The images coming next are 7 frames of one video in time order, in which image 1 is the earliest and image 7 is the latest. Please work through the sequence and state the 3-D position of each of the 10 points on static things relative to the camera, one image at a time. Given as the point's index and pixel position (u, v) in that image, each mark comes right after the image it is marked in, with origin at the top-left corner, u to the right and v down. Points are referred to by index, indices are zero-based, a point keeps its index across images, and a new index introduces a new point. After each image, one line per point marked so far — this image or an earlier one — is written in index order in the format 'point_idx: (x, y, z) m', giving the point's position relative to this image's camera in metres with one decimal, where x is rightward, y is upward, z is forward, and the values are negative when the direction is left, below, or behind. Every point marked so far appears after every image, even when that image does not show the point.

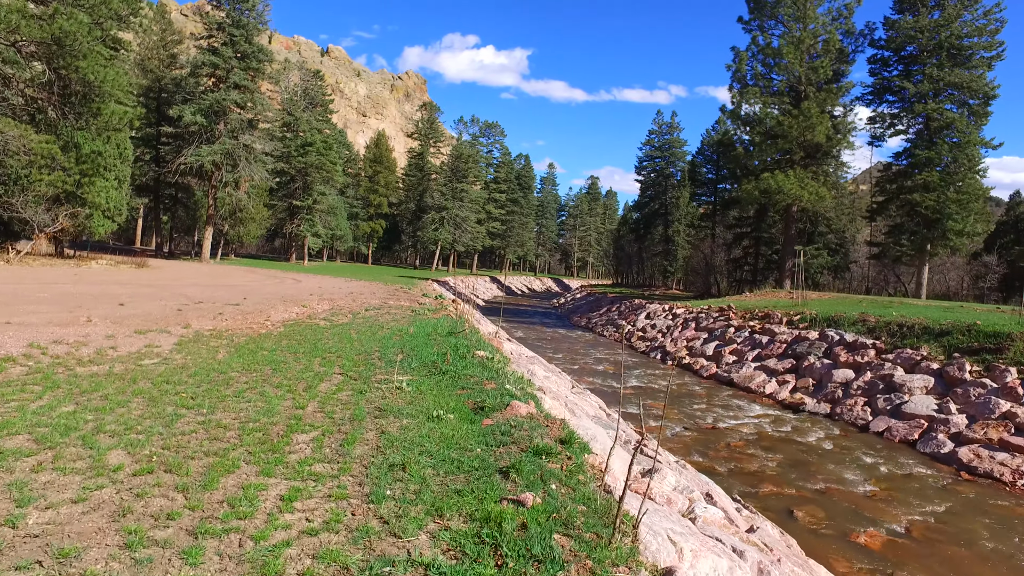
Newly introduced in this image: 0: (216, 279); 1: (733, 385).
0: (-10.4, +0.3, +18.5) m
1: (+6.8, -3.0, +16.2) m
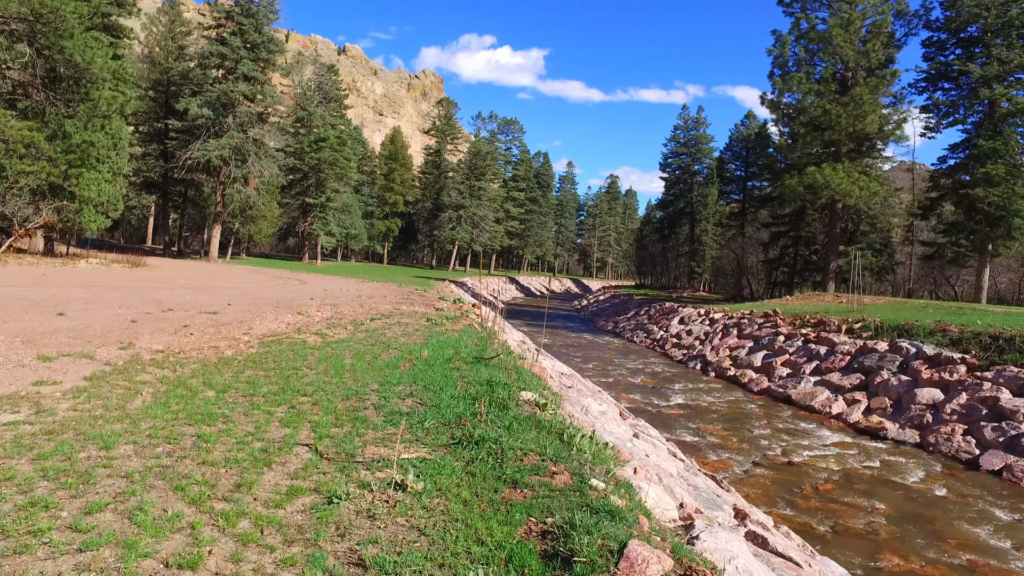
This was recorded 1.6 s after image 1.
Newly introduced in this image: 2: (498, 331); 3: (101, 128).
0: (-9.5, +0.3, +17.0) m
1: (+7.5, -3.1, +14.2) m
2: (-0.2, -1.0, +11.1) m
3: (-14.3, +5.6, +18.3) m
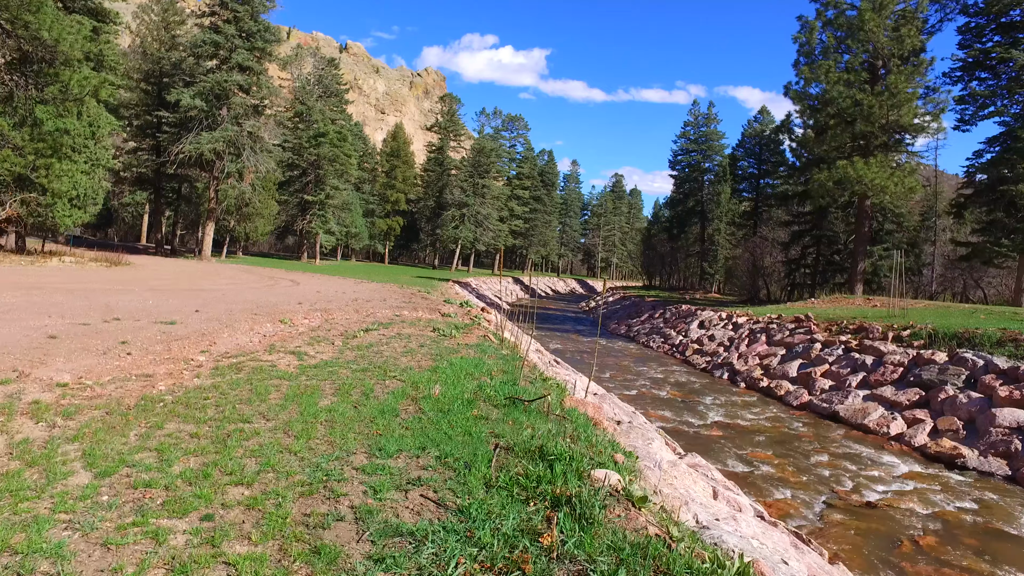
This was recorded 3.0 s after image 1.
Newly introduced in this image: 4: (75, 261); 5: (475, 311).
0: (-9.2, +0.2, +15.6) m
1: (+7.9, -3.2, +12.6) m
2: (+0.2, -1.1, +9.6) m
3: (-13.9, +5.6, +16.8) m
4: (-14.1, +0.9, +16.9) m
5: (-1.0, -0.7, +14.3) m
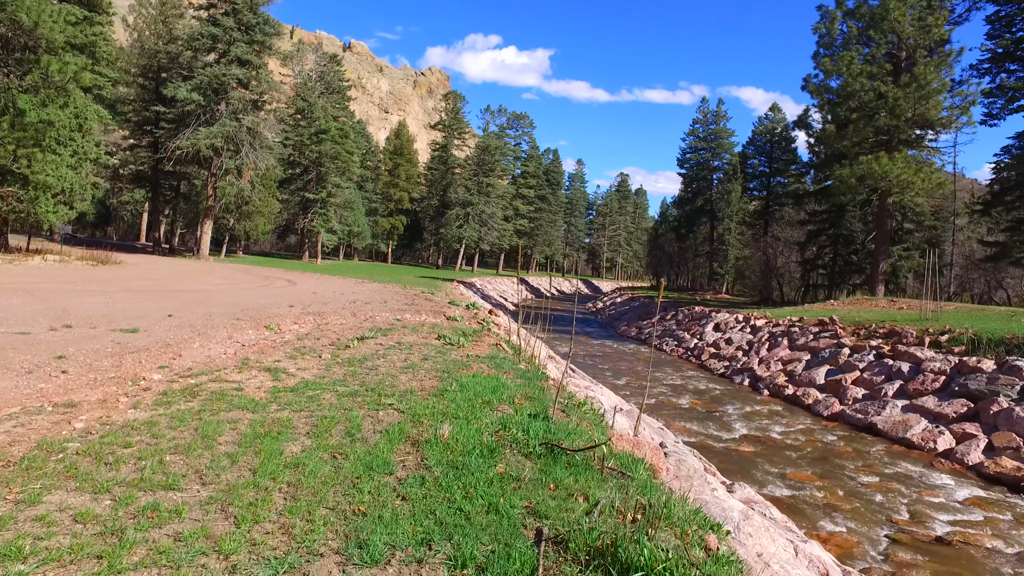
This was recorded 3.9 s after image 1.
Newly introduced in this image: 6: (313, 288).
0: (-8.9, +0.2, +14.7) m
1: (+8.1, -3.2, +11.6) m
2: (+0.4, -1.1, +8.6) m
3: (-13.7, +5.6, +15.9) m
4: (-13.8, +0.9, +16.0) m
5: (-0.8, -0.7, +13.4) m
6: (-5.7, 0.0, +15.0) m
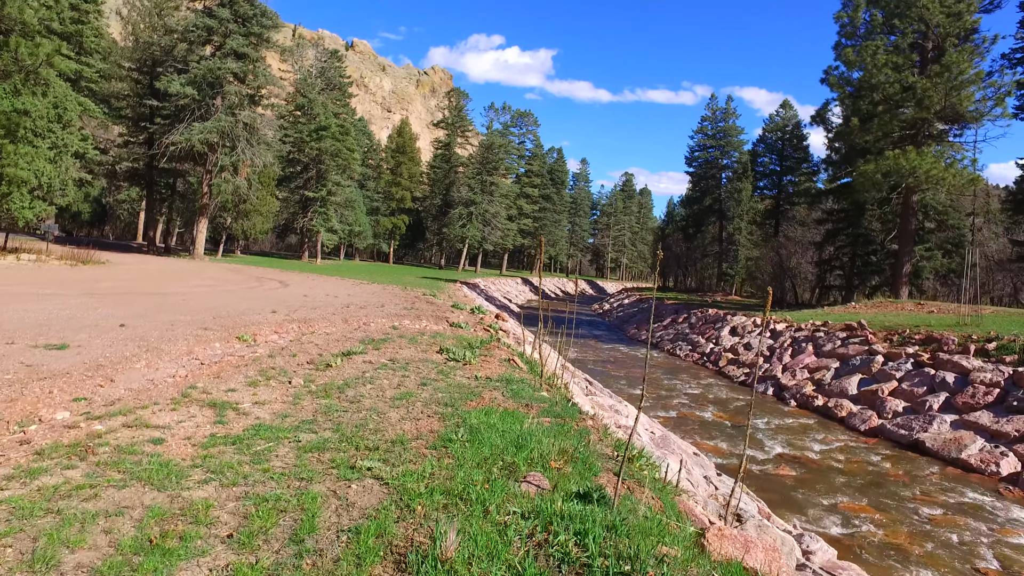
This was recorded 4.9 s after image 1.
0: (-8.7, +0.2, +13.6) m
1: (+8.3, -3.3, +10.5) m
2: (+0.5, -1.2, +7.5) m
3: (-13.4, +5.5, +14.9) m
4: (-13.6, +0.8, +15.0) m
5: (-0.6, -0.7, +12.3) m
6: (-5.5, -0.1, +13.9) m
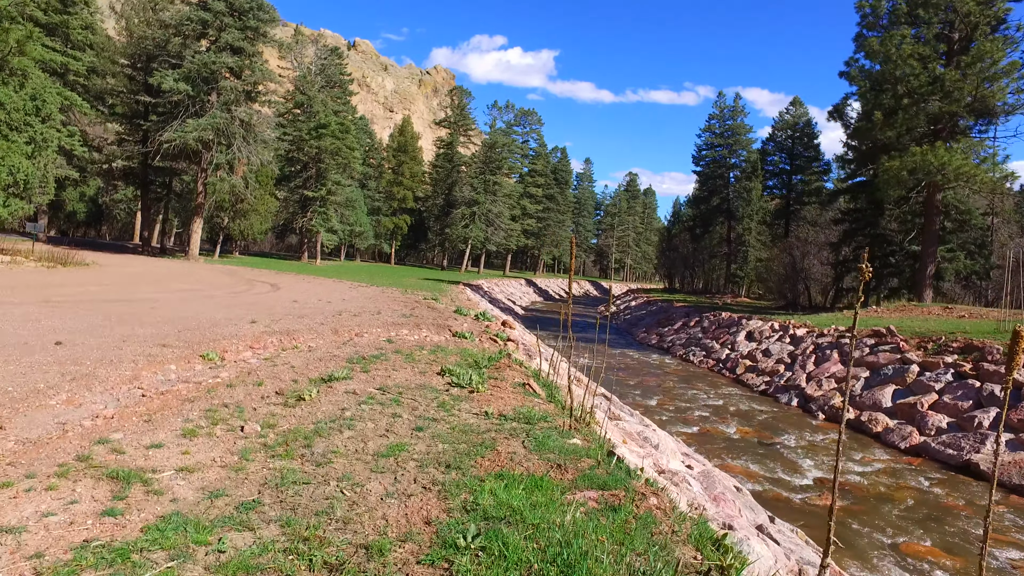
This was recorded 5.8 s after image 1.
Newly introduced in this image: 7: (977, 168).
0: (-8.5, +0.1, +12.7) m
1: (+8.5, -3.4, +9.5) m
2: (+0.7, -1.3, +6.5) m
3: (-13.2, +5.4, +14.0) m
4: (-13.4, +0.7, +14.1) m
5: (-0.4, -0.8, +11.3) m
6: (-5.3, -0.2, +13.0) m
7: (+16.7, +4.3, +18.9) m
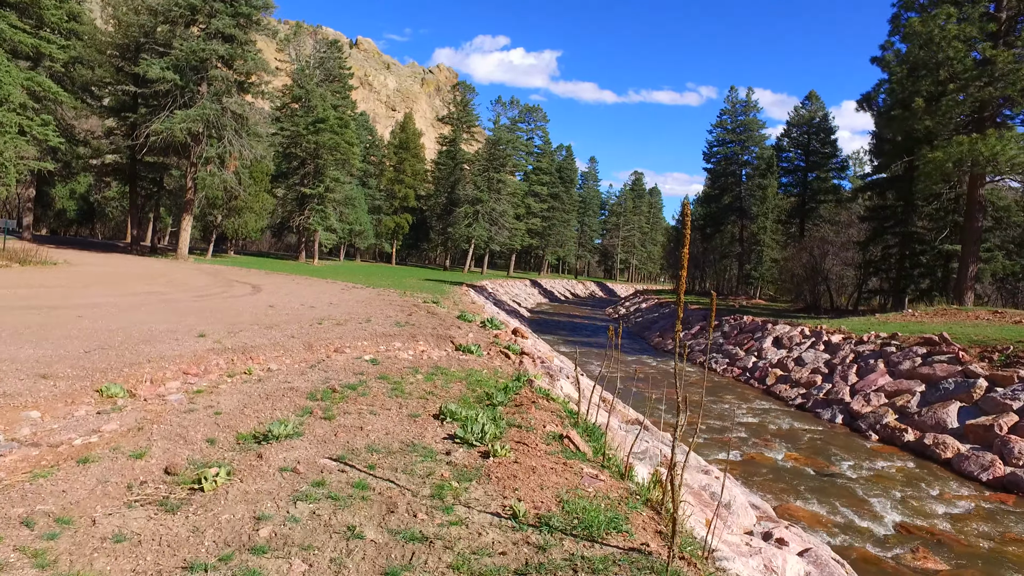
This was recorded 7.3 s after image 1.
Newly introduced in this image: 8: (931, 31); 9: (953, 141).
0: (-8.3, +0.1, +11.1) m
1: (+8.7, -3.5, +7.9) m
2: (+0.9, -1.3, +4.9) m
3: (-13.0, +5.4, +12.5) m
4: (-13.1, +0.7, +12.5) m
5: (-0.2, -0.9, +9.7) m
6: (-5.1, -0.2, +11.4) m
7: (+17.0, +4.2, +17.2) m
8: (+15.1, +9.3, +18.8) m
9: (+15.7, +5.3, +18.8) m
